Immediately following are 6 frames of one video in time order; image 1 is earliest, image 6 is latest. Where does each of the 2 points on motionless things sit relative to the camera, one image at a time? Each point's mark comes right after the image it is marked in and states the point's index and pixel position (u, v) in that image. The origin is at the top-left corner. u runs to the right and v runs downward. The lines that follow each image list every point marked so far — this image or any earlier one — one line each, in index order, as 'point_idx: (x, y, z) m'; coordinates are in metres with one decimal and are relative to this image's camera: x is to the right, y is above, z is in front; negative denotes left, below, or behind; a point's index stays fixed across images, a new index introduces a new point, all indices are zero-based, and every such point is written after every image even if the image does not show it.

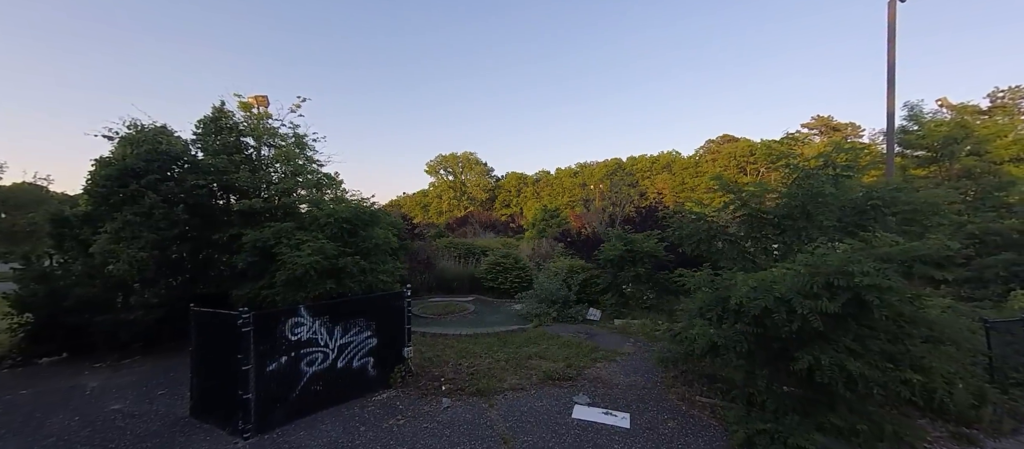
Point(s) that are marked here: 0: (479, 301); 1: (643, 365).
0: (-0.8, -1.9, +8.9) m
1: (+1.7, -1.9, +4.7) m
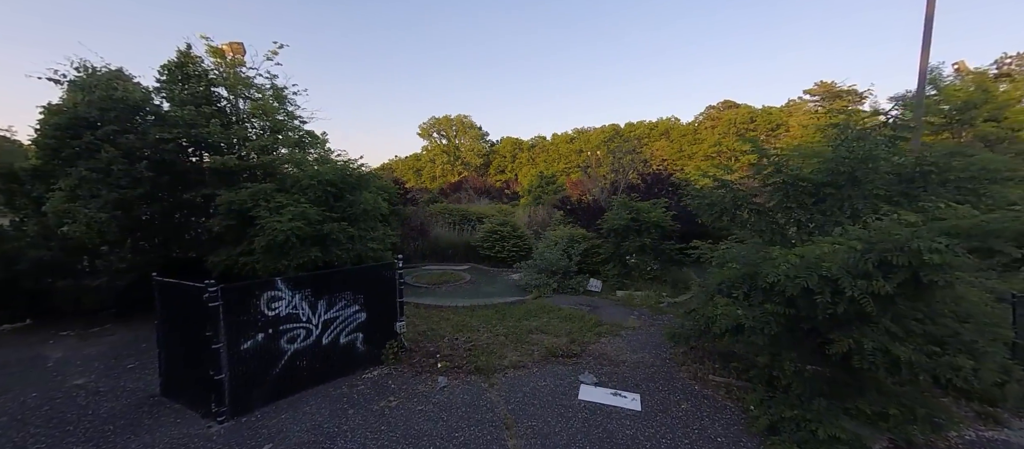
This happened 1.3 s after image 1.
0: (-0.9, -1.1, +8.6) m
1: (+1.7, -1.5, +4.5) m
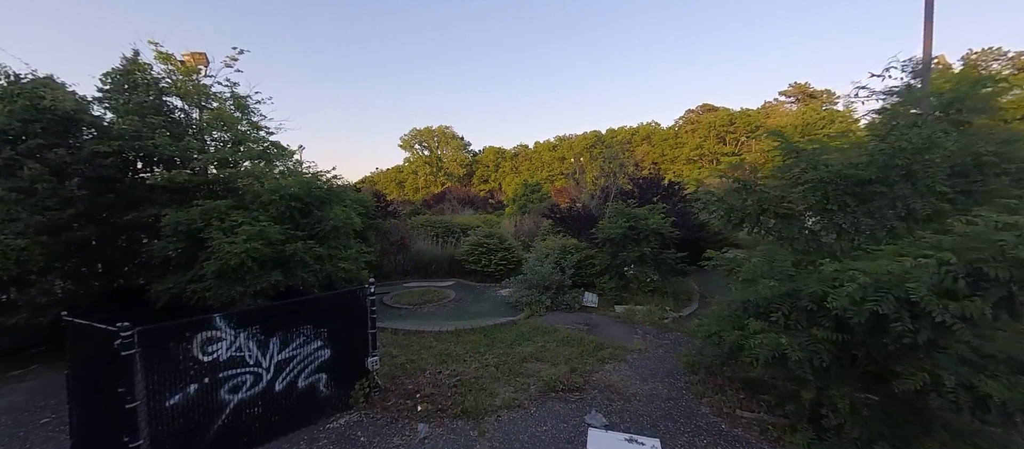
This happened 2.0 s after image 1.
0: (-1.2, -1.3, +8.0) m
1: (+1.6, -1.6, +4.0) m
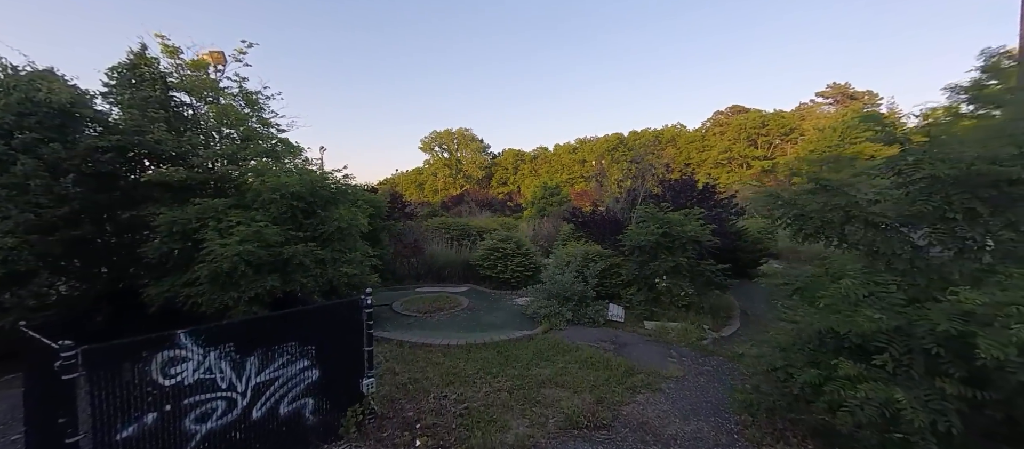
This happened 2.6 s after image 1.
0: (-0.8, -1.4, +7.5) m
1: (+1.8, -1.6, +3.4) m
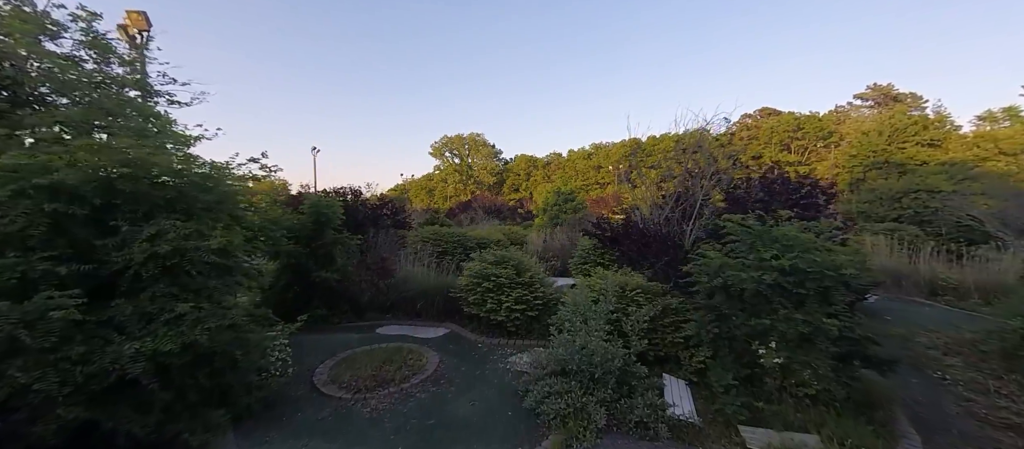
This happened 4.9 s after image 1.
0: (-0.8, -1.6, +5.1) m
1: (+1.6, -1.8, +0.9) m
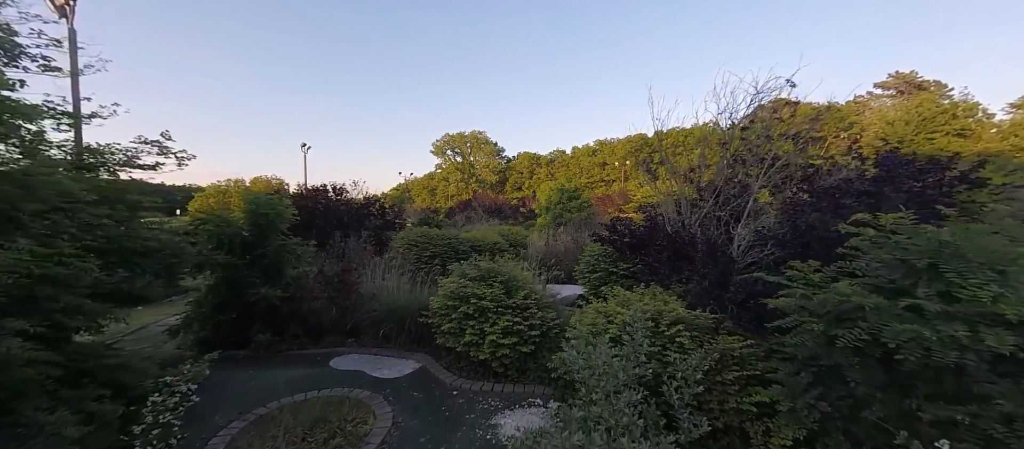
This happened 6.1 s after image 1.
0: (-1.0, -1.7, +3.8) m
1: (+1.4, -1.8, -0.4) m
